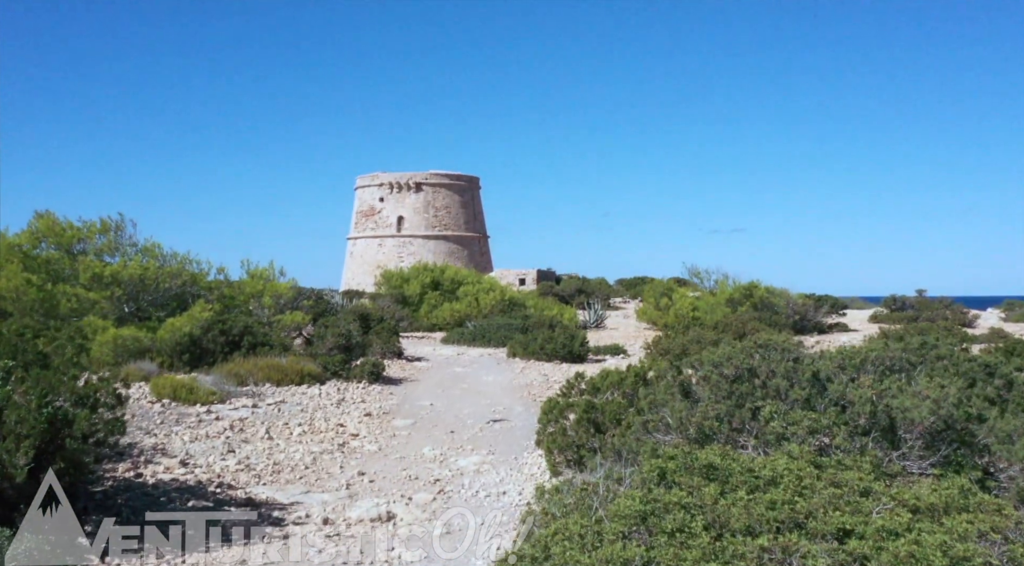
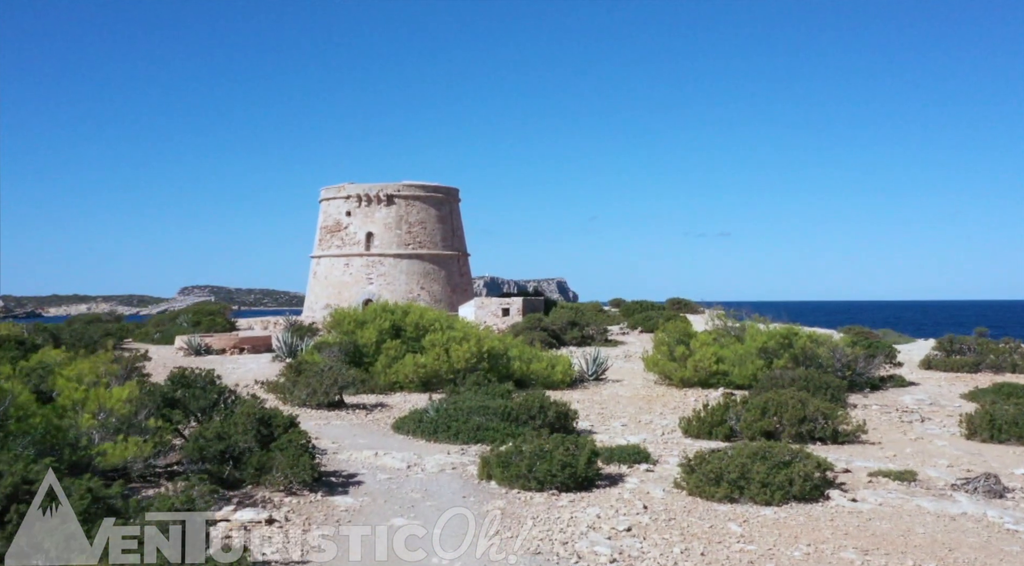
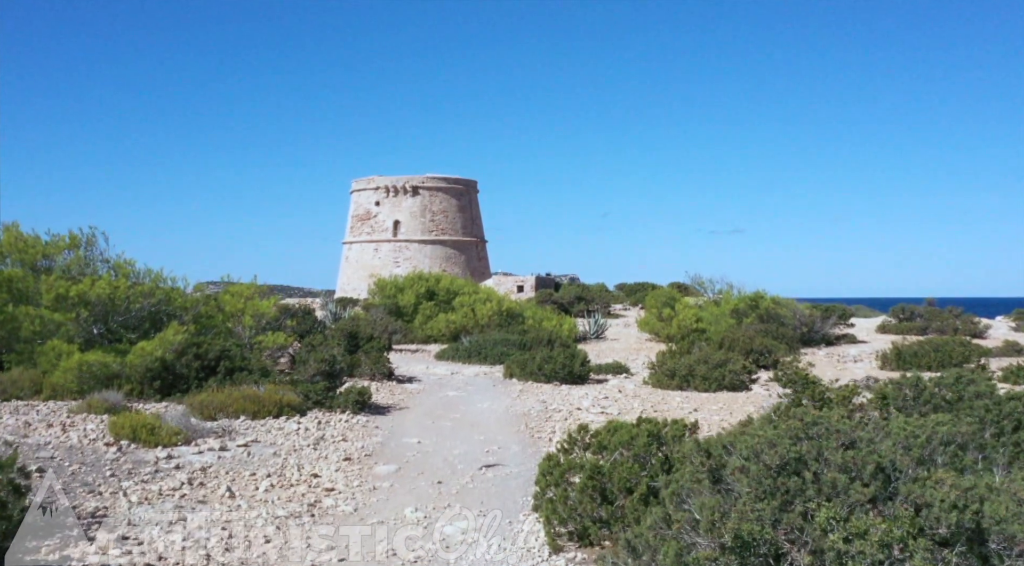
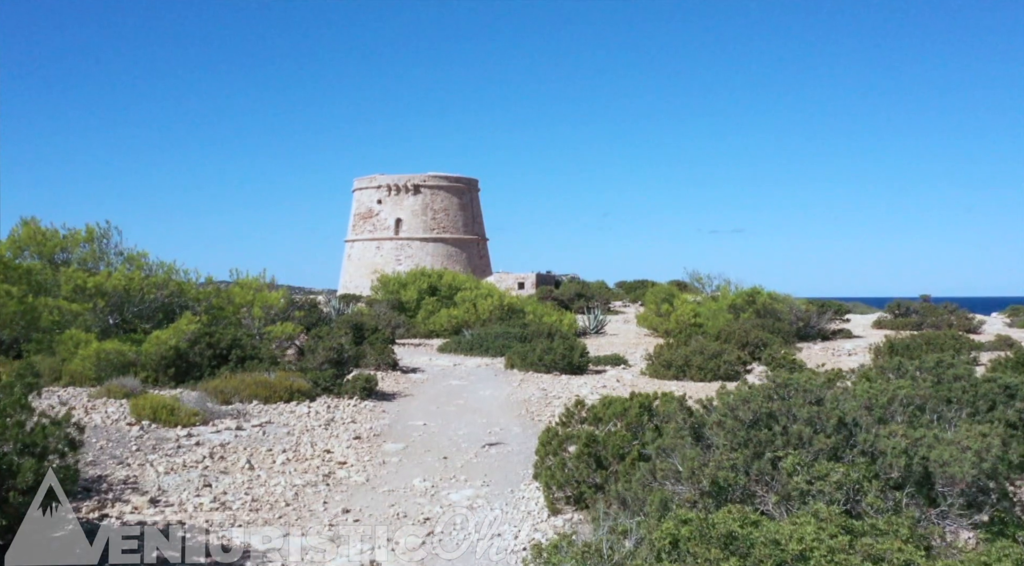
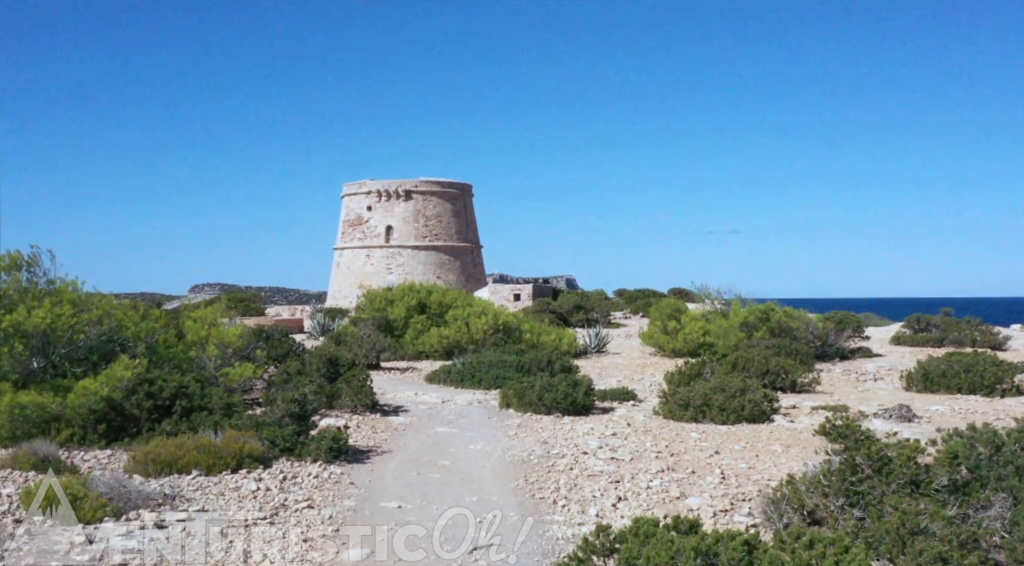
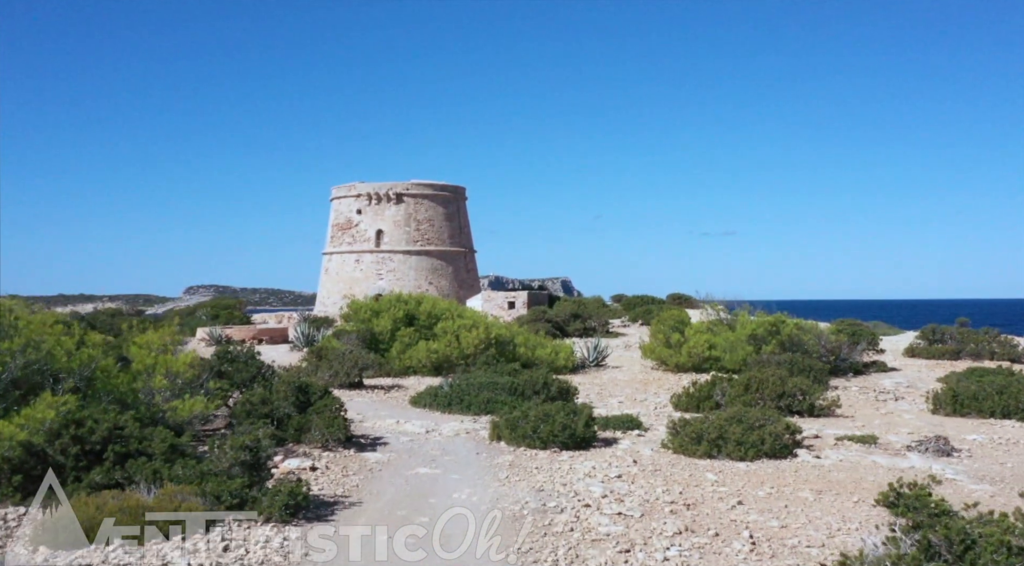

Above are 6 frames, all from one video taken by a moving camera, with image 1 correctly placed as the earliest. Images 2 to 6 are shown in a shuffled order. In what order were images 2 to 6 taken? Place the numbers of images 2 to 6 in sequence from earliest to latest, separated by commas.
4, 3, 5, 6, 2
